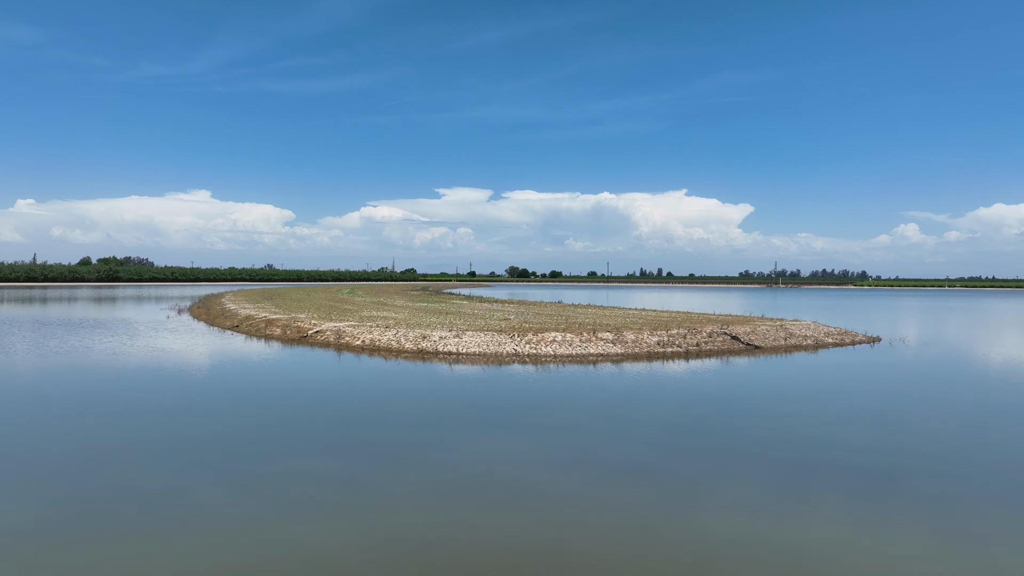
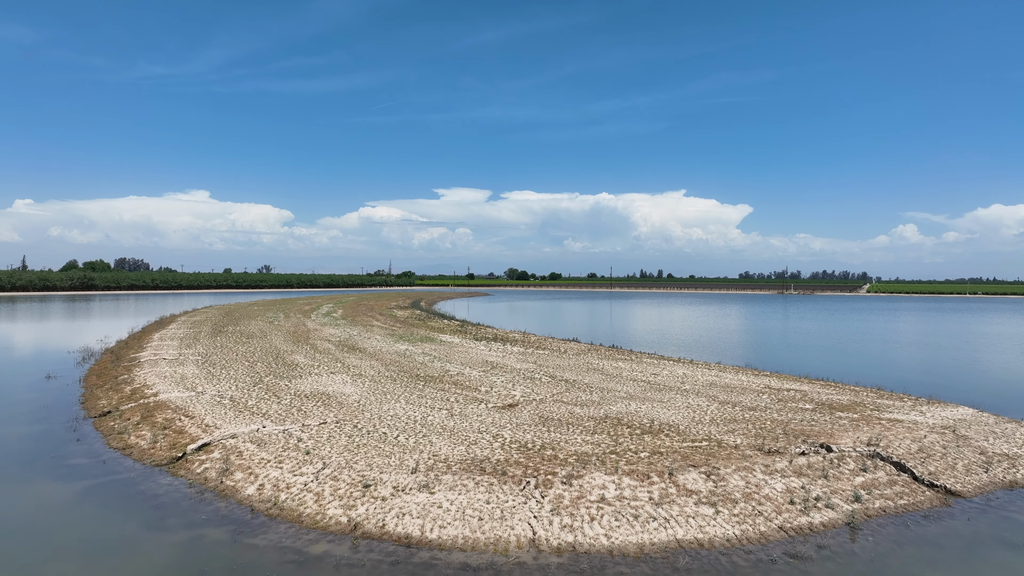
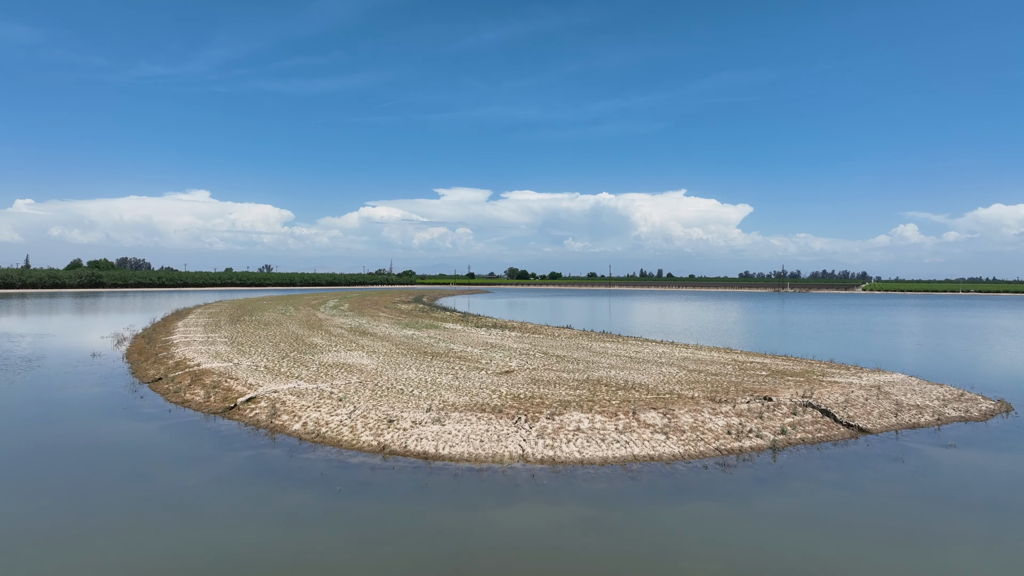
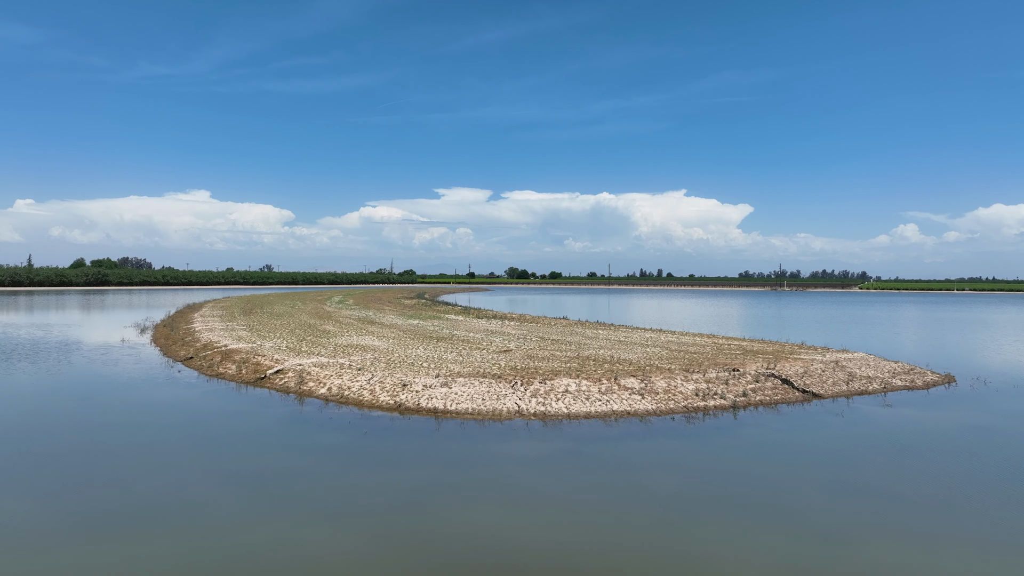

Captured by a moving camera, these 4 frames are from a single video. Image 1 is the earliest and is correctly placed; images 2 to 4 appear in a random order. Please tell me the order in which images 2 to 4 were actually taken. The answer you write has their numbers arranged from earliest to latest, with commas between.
4, 3, 2
